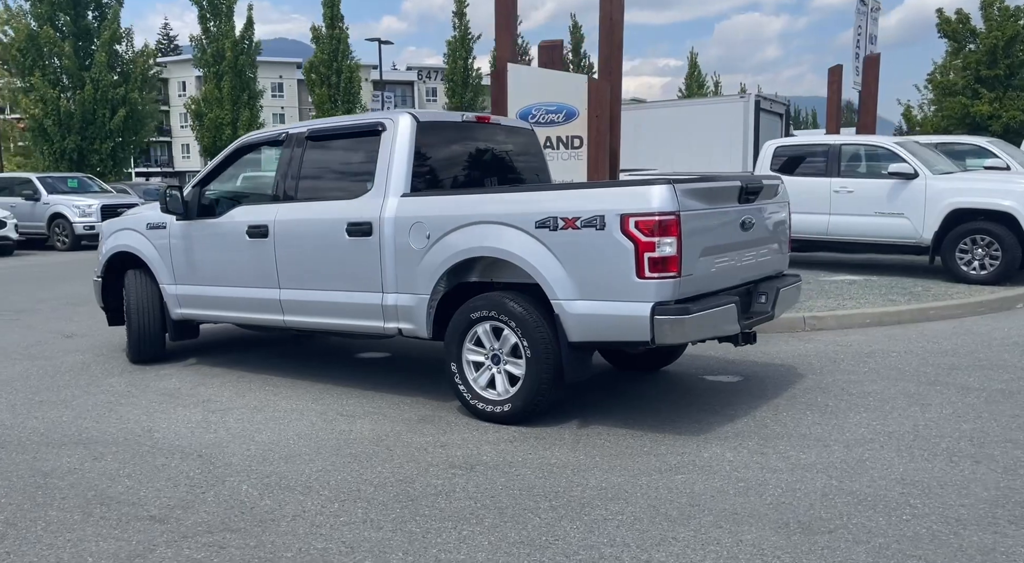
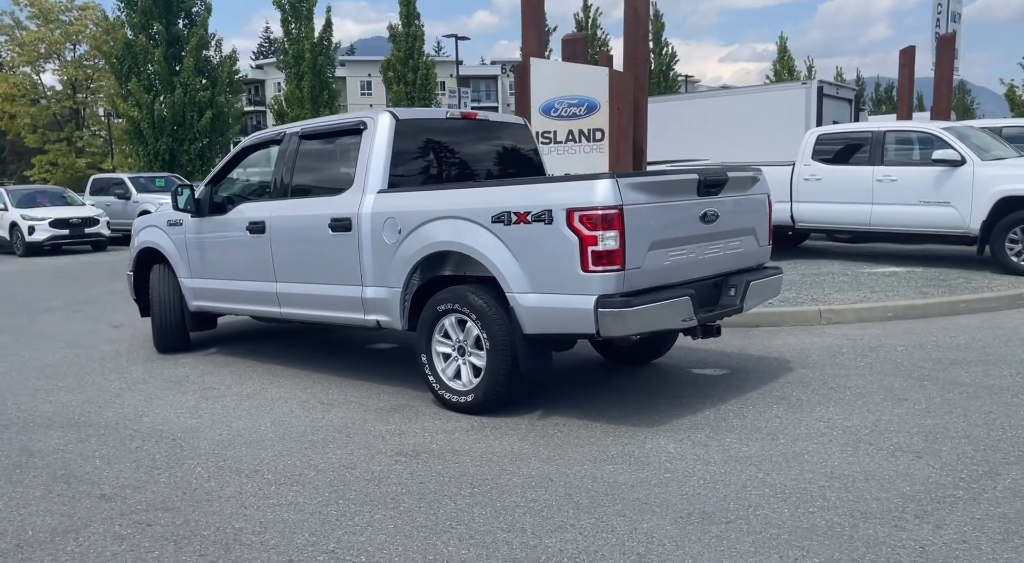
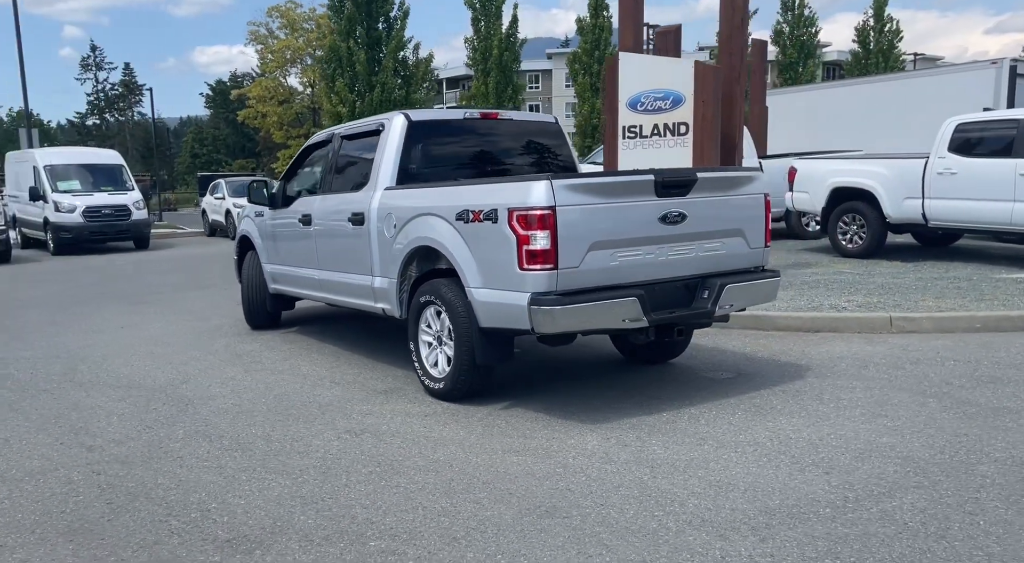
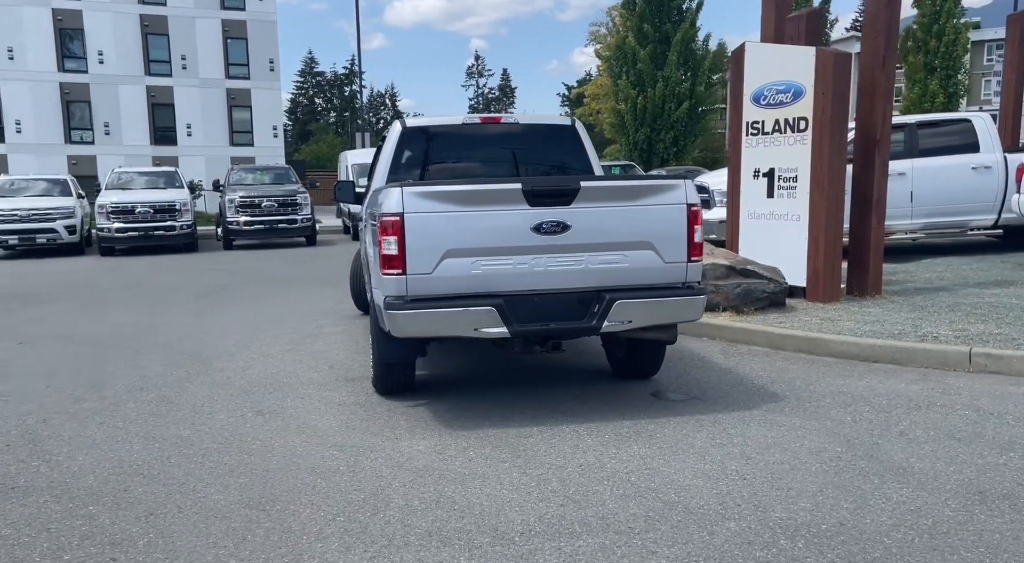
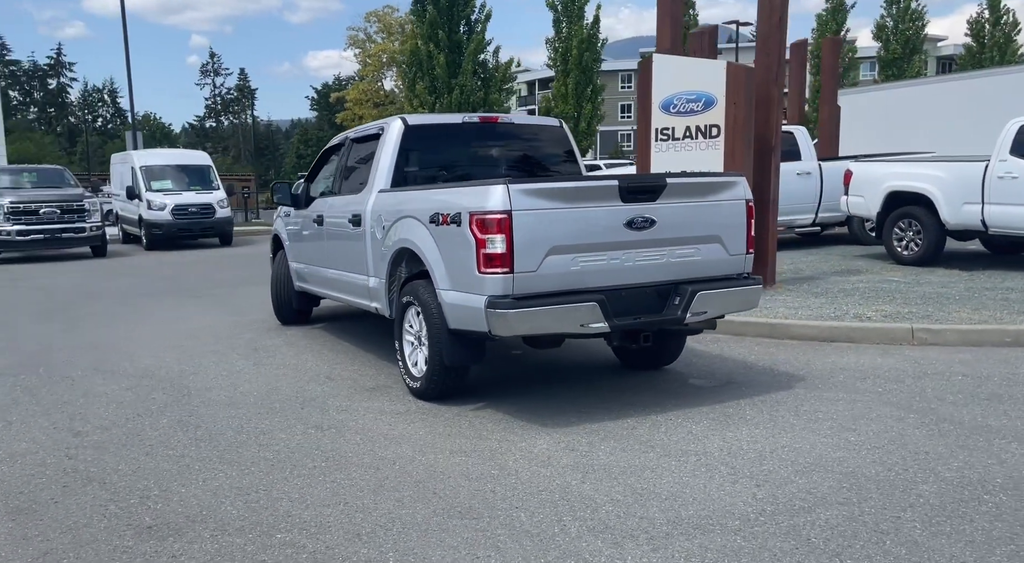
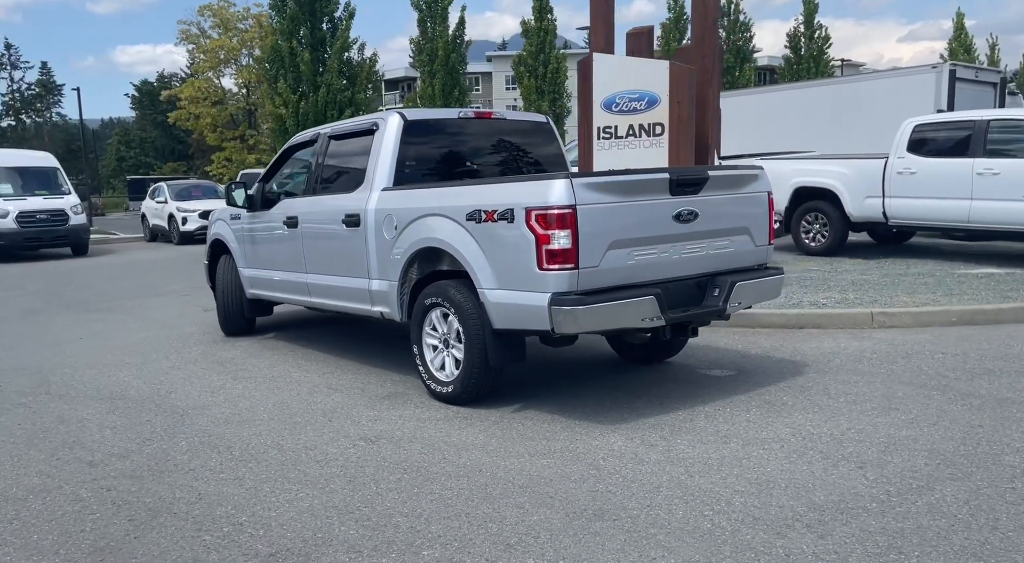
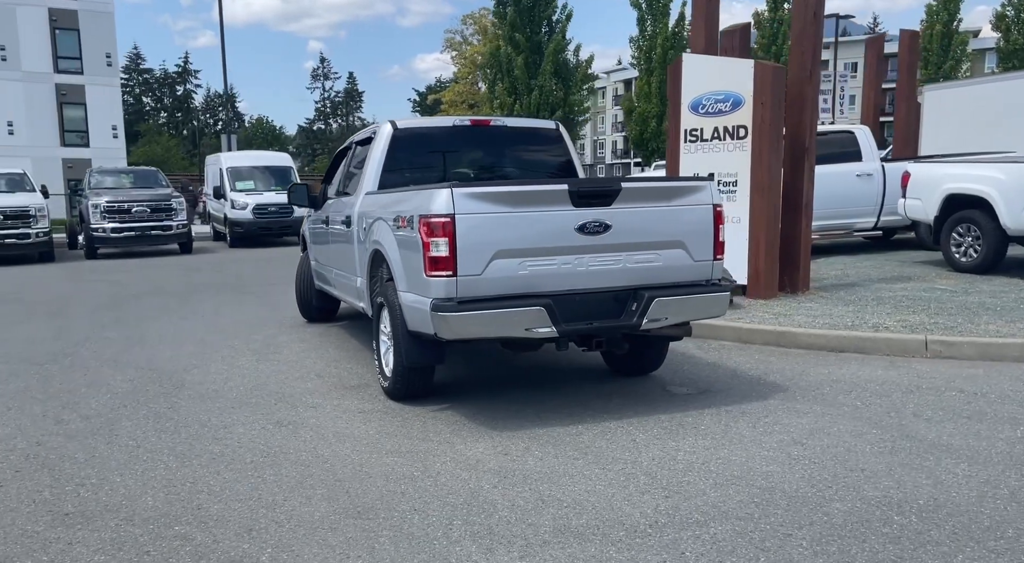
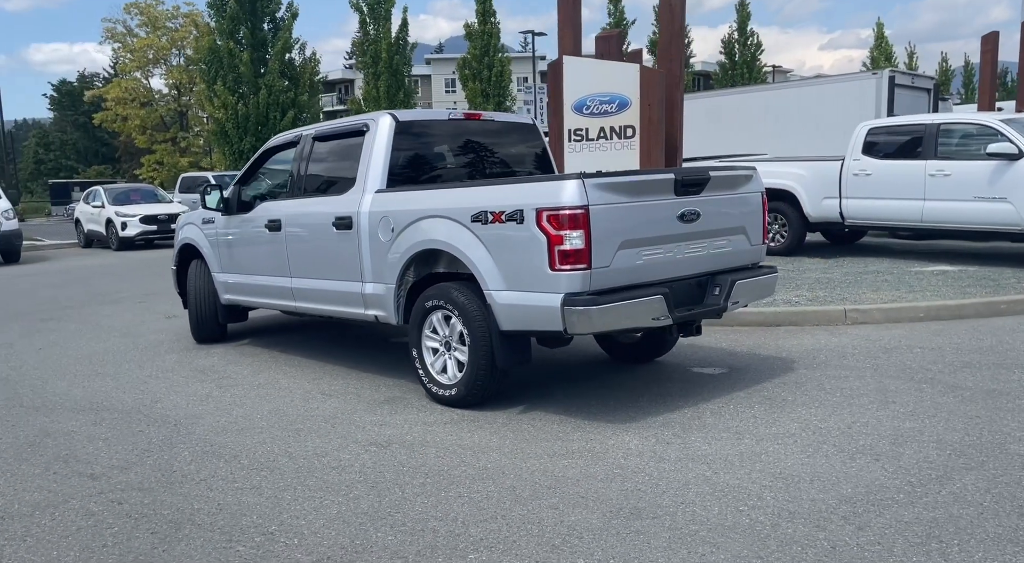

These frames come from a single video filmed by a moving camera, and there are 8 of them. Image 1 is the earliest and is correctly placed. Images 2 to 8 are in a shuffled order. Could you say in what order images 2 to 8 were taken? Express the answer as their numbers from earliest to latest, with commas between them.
2, 8, 6, 3, 5, 7, 4
